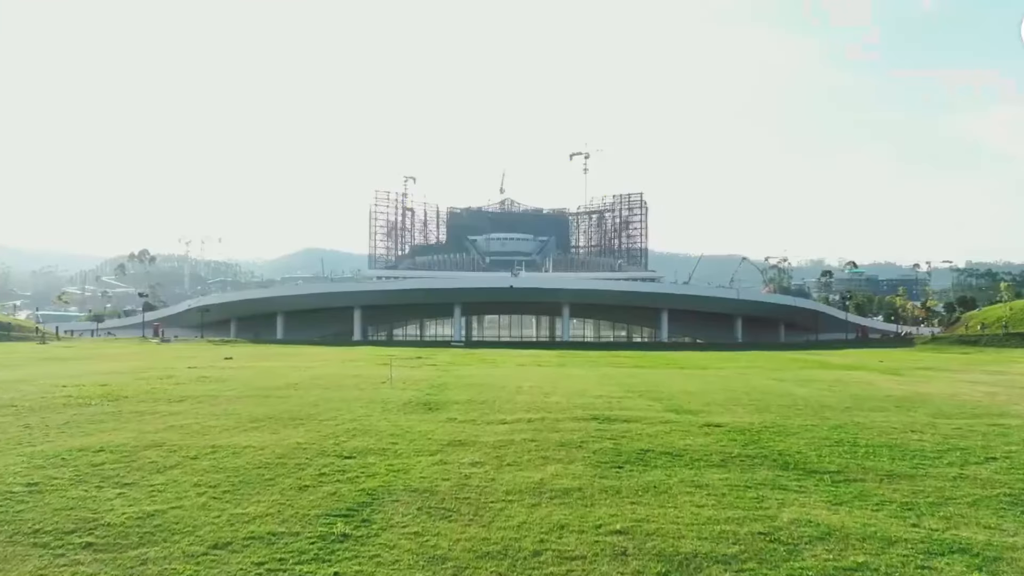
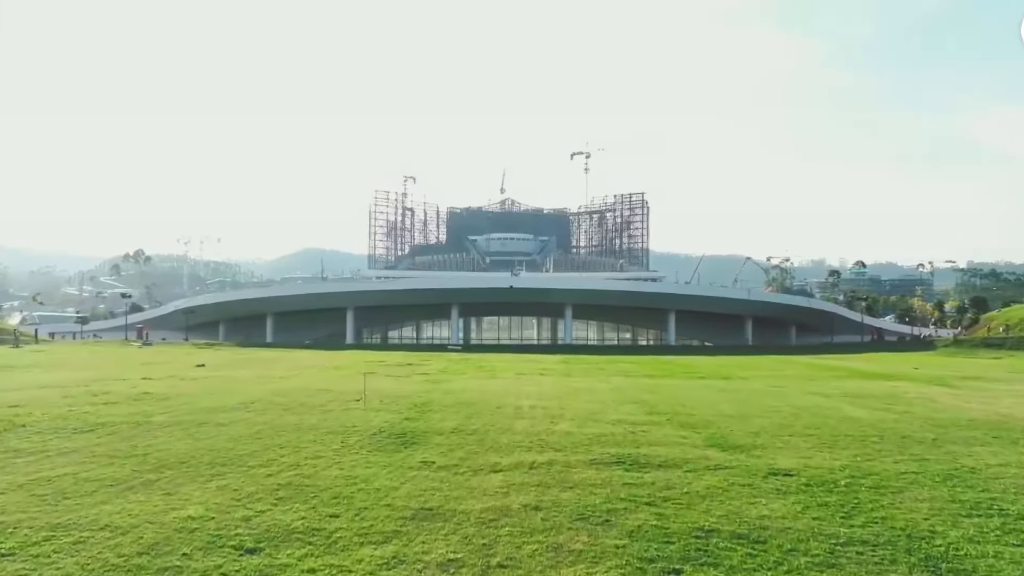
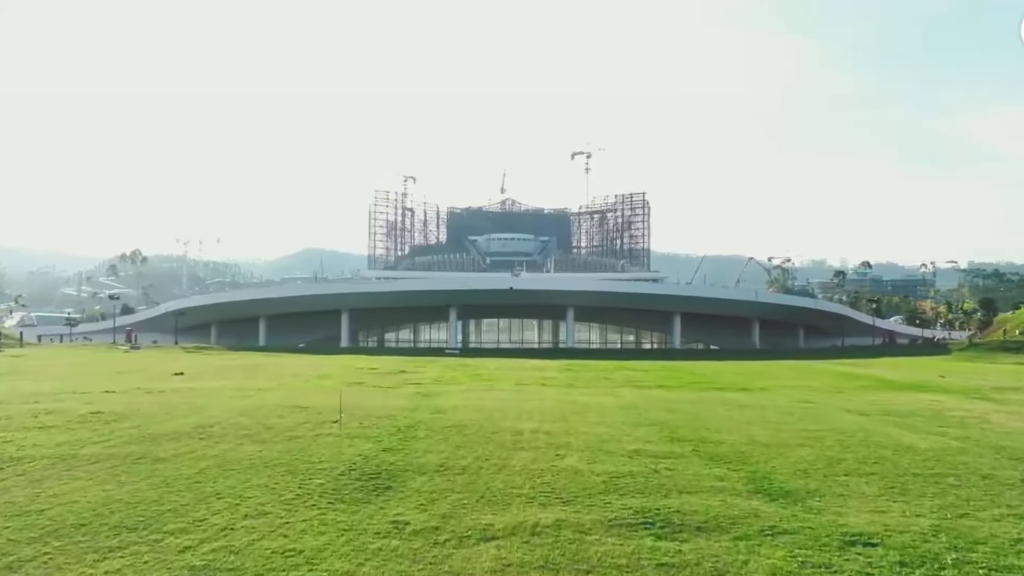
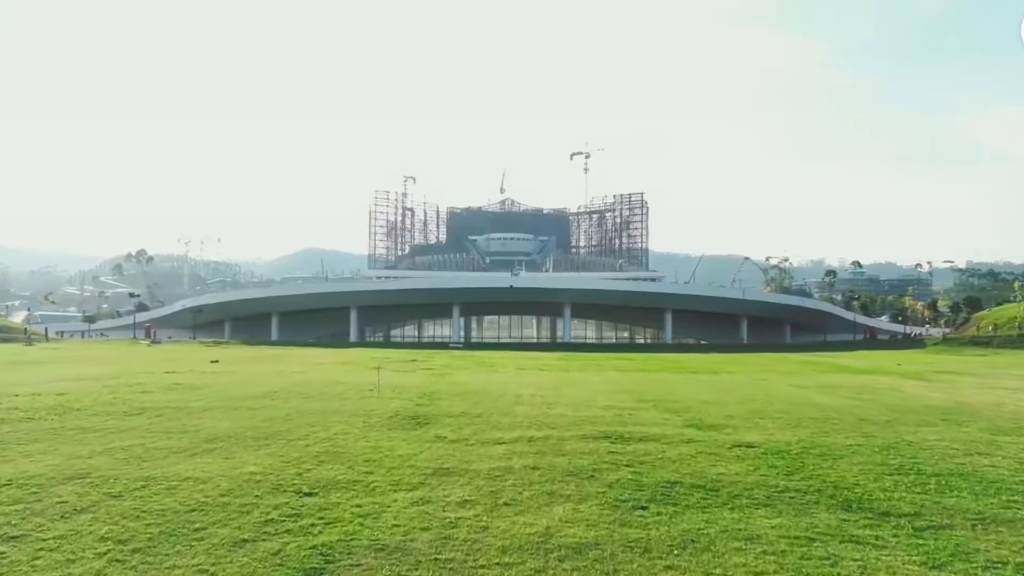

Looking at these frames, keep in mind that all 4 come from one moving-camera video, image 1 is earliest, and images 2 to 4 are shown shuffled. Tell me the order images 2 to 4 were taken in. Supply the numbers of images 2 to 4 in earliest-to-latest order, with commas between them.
4, 2, 3
